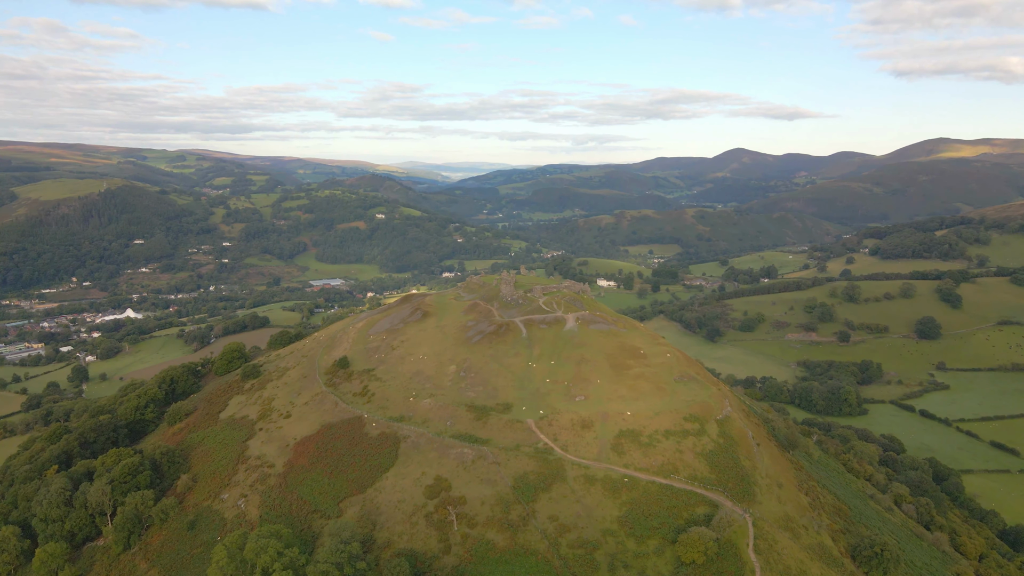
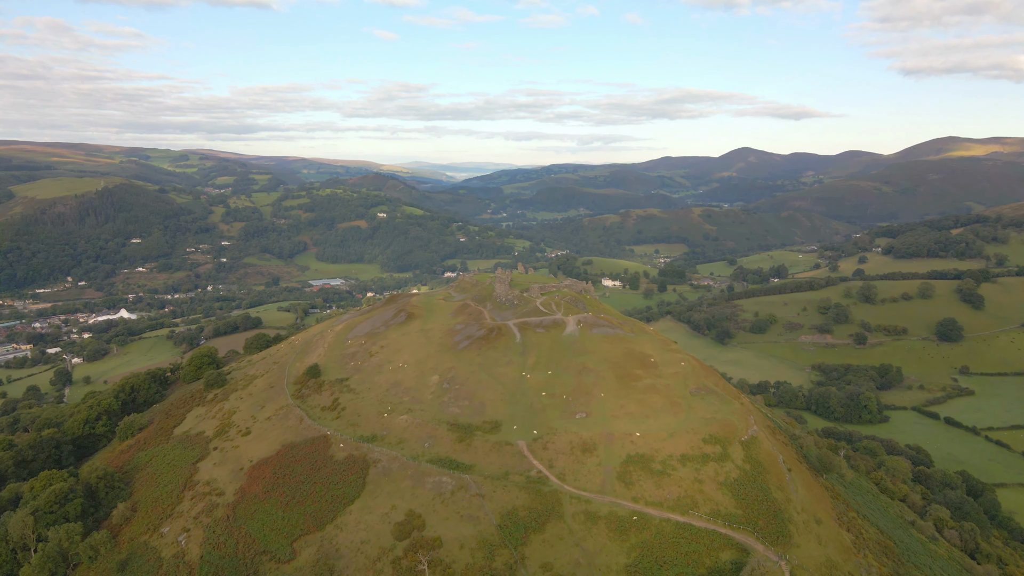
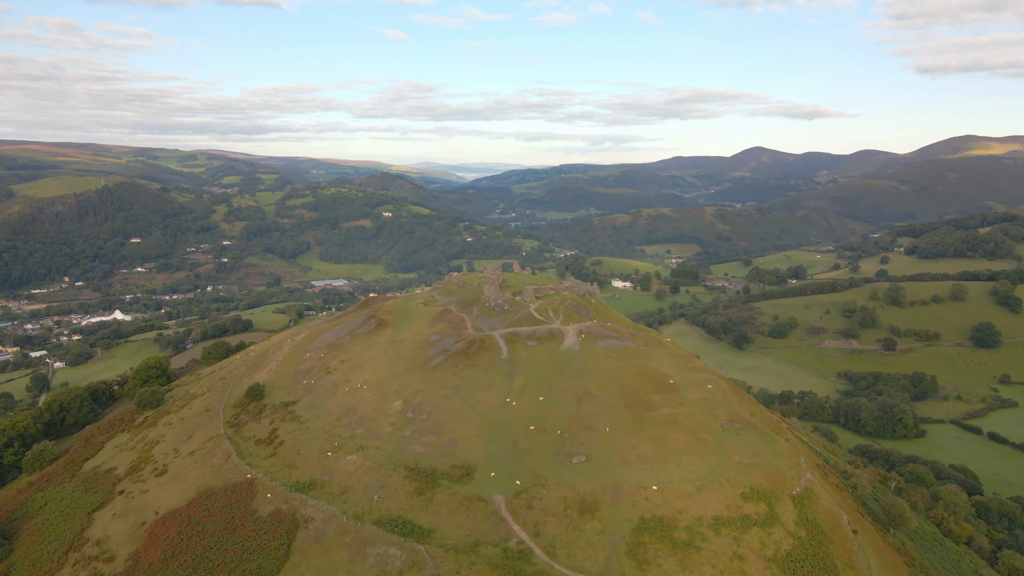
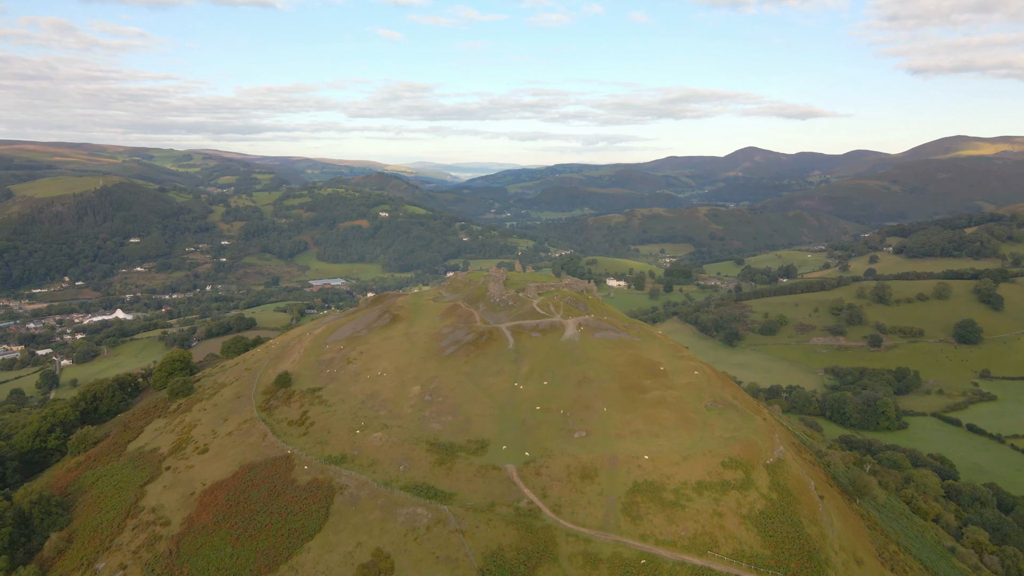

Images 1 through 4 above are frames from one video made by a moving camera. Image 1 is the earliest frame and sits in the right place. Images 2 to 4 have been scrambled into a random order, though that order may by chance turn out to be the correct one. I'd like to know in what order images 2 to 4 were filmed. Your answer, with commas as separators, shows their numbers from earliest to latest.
2, 4, 3
